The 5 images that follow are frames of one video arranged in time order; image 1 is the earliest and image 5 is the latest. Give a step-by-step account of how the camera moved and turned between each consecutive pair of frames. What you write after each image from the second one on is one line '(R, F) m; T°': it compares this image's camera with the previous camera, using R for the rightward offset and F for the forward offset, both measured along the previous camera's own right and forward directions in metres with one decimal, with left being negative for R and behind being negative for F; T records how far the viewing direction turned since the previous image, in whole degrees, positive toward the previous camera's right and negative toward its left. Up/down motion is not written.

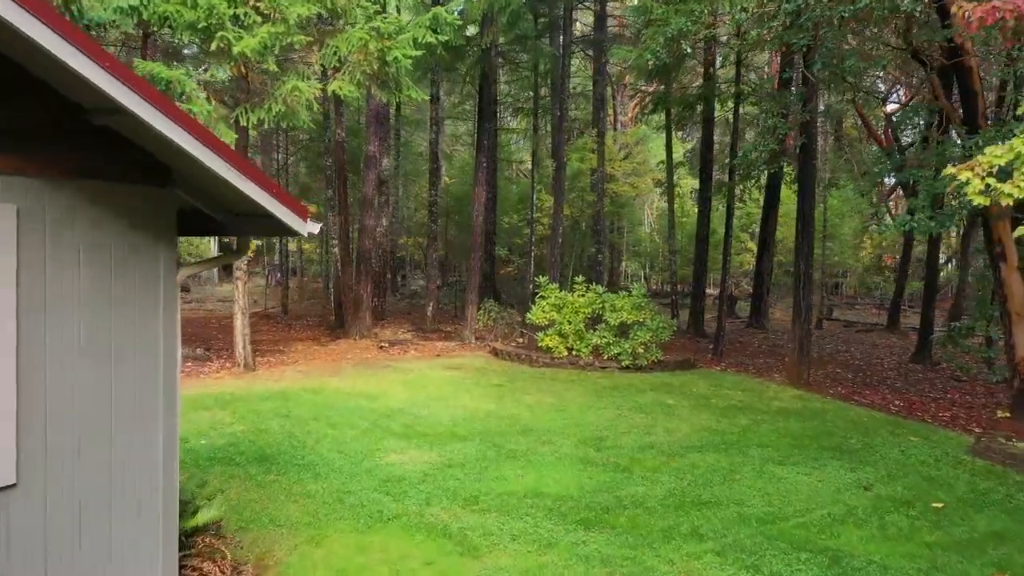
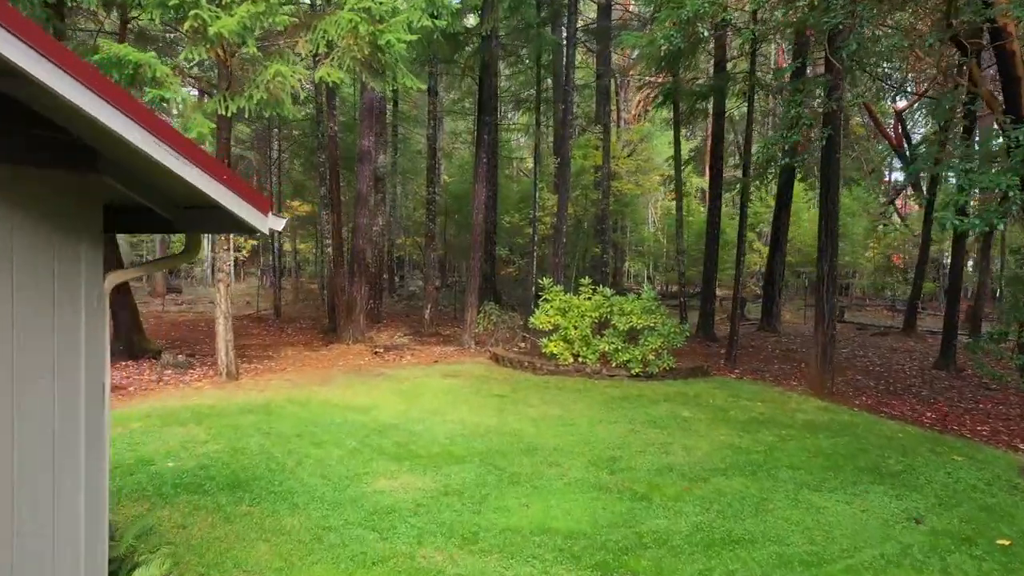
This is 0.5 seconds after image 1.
(0.0, +0.7) m; 0°
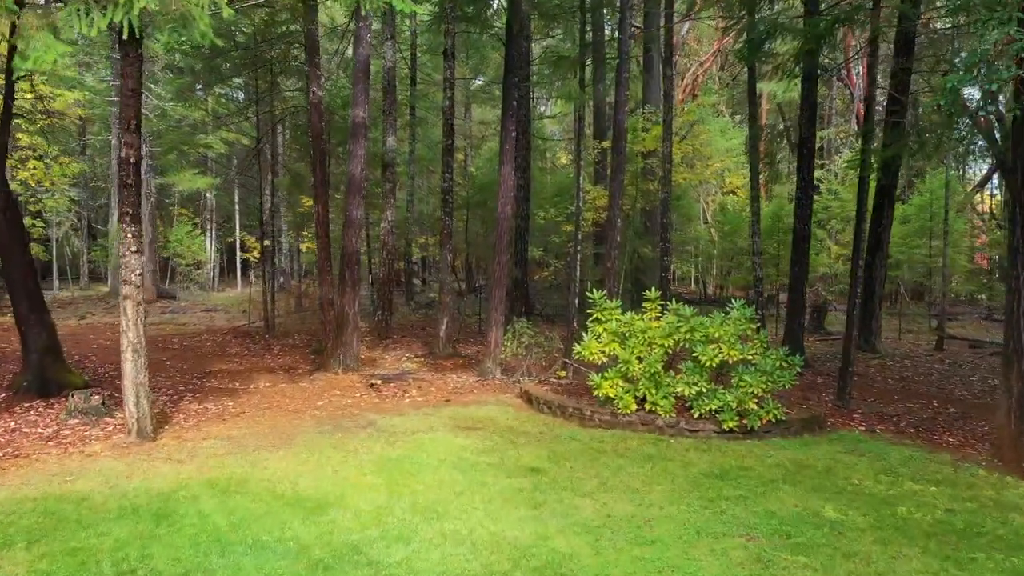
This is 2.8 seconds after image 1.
(-0.1, +3.2) m; -2°
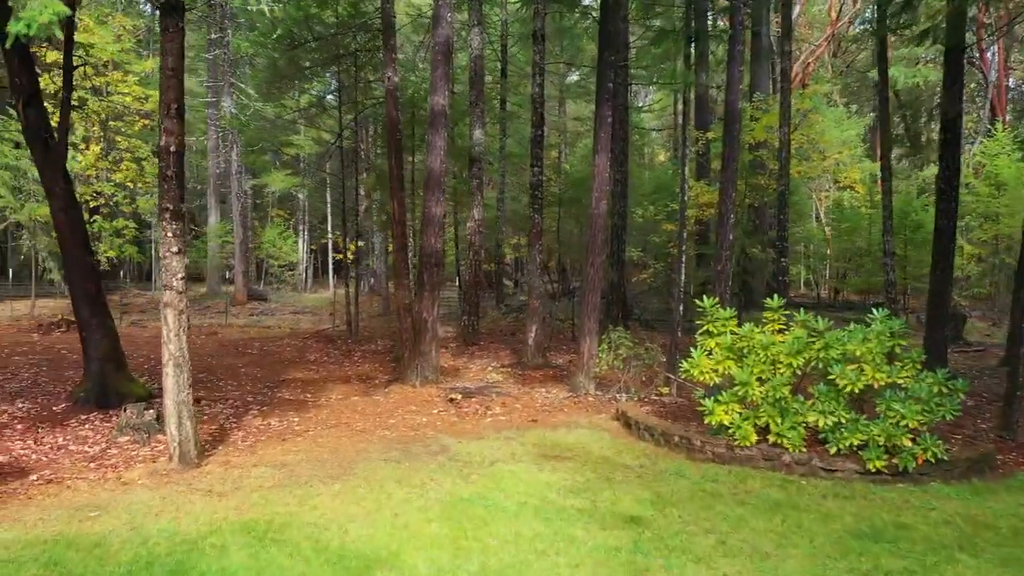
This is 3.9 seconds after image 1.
(0.0, +1.1) m; -7°
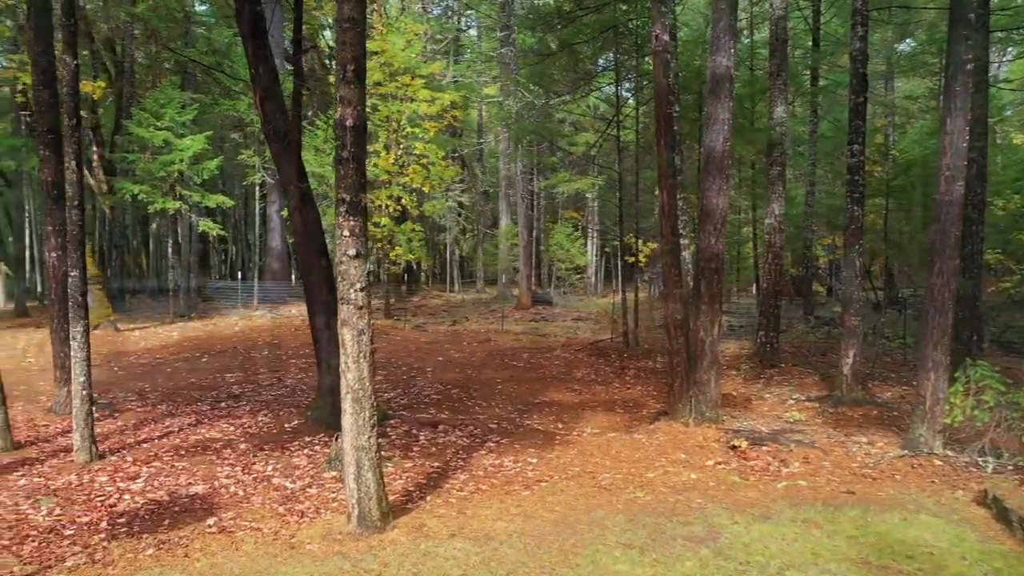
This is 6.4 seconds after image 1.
(0.0, +2.0) m; -21°
